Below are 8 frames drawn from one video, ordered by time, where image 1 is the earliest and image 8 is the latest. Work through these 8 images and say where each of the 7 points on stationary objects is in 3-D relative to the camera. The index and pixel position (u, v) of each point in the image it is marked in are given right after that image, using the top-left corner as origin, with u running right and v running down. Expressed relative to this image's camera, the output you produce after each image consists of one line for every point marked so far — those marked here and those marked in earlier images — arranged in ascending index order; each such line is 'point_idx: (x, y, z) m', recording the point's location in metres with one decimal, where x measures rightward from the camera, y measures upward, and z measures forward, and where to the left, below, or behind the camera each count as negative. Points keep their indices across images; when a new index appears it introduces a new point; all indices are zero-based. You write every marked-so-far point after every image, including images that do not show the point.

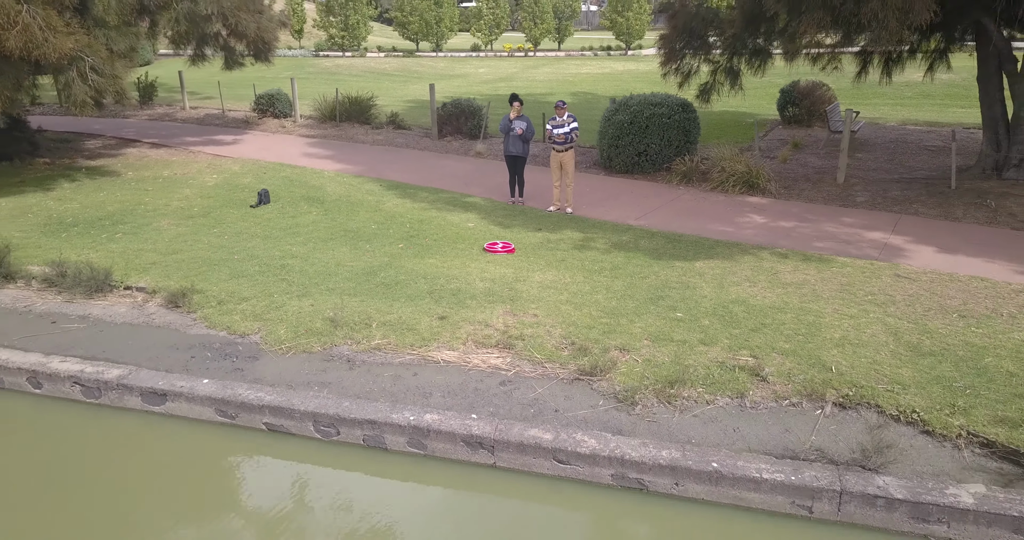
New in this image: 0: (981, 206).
0: (+4.2, +0.6, +6.8) m
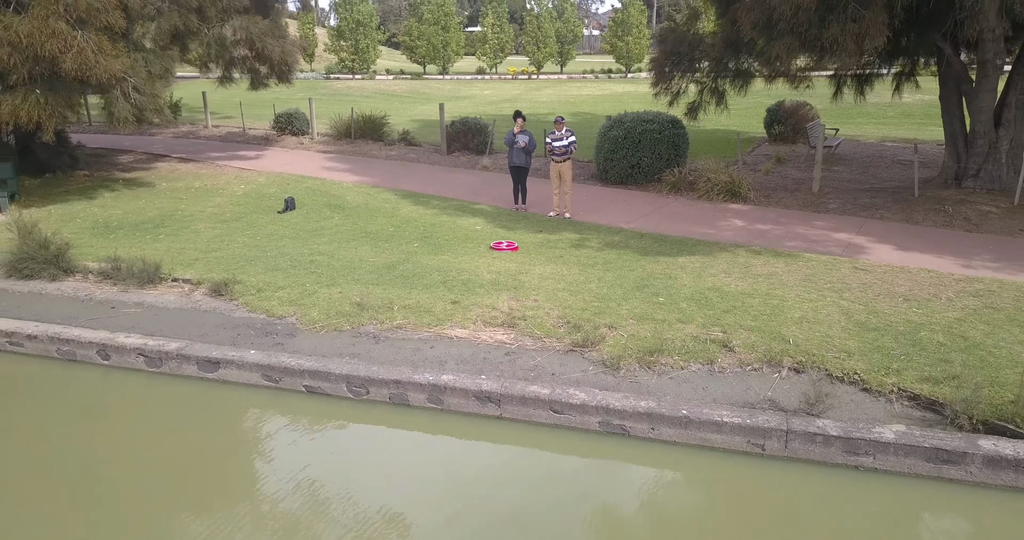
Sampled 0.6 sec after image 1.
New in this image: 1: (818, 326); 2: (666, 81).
0: (+4.2, +0.6, +7.6) m
1: (+2.0, -0.4, +5.1) m
2: (+1.8, +2.2, +9.2) m
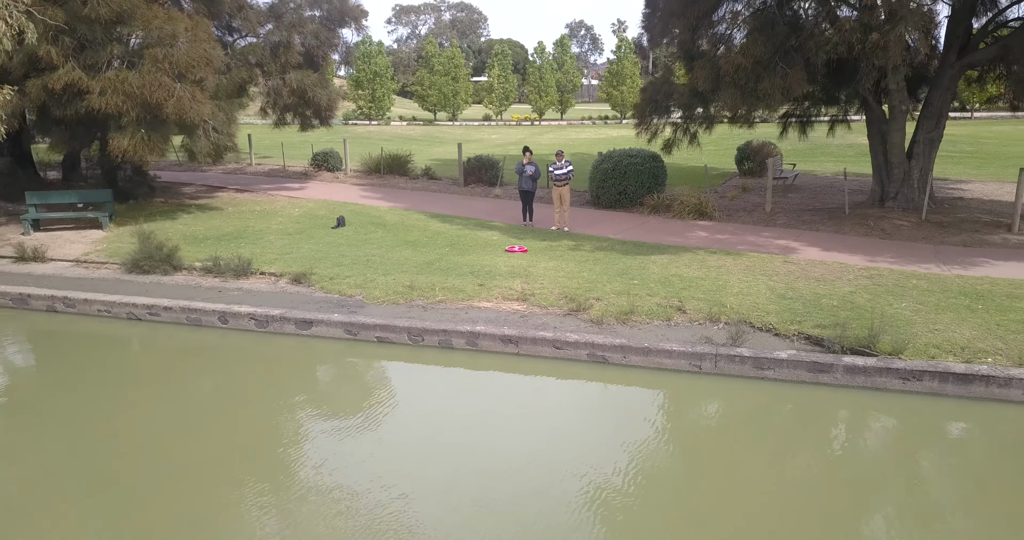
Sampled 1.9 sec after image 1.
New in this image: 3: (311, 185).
0: (+4.3, +0.5, +9.5) m
1: (+2.2, -0.2, +7.0) m
2: (+2.0, +2.1, +11.3) m
3: (-3.7, +1.6, +14.1) m
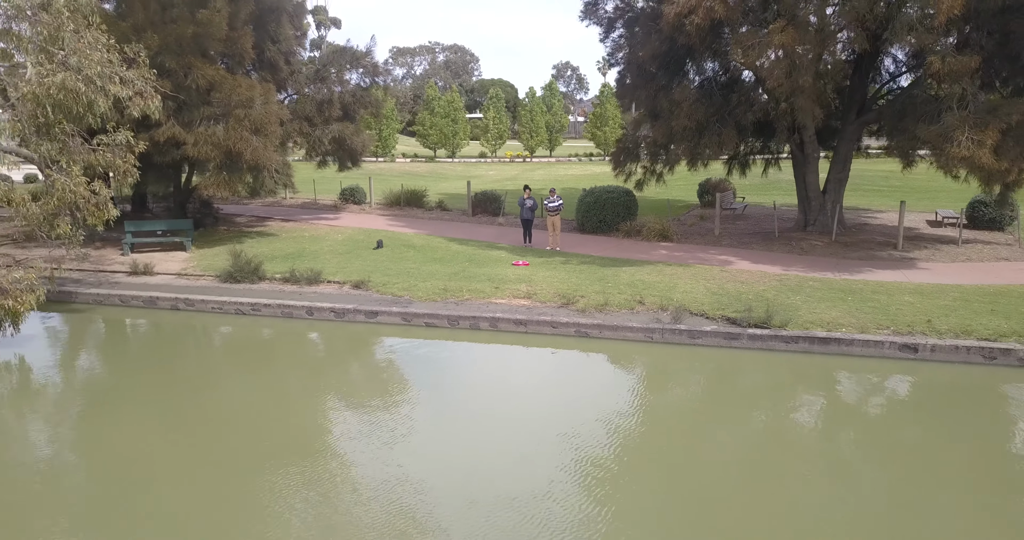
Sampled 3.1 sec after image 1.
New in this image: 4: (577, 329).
0: (+4.4, +0.4, +12.3) m
1: (+2.3, -0.3, +9.8) m
2: (+2.0, +1.9, +14.1) m
3: (-3.7, +1.2, +16.8) m
4: (+0.8, -0.7, +8.9) m
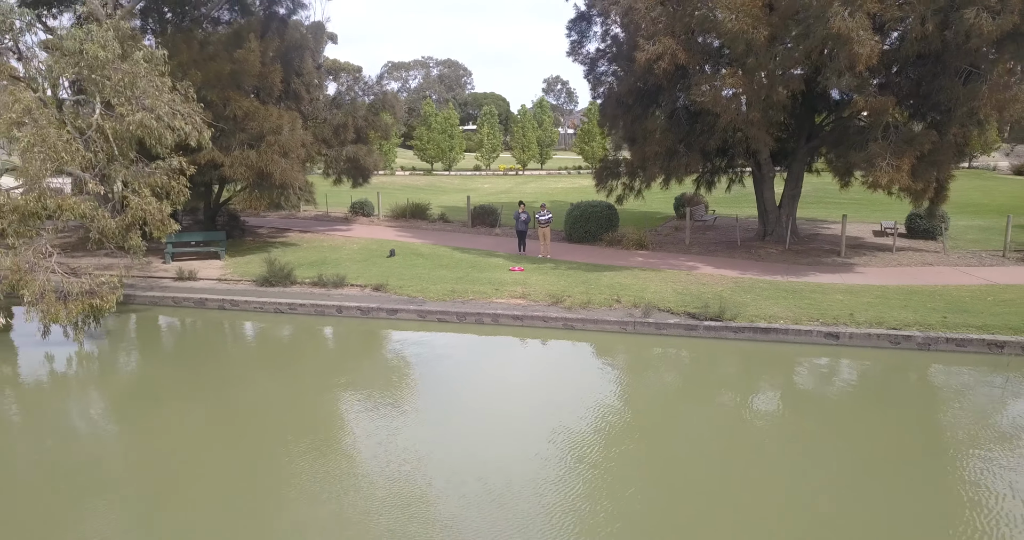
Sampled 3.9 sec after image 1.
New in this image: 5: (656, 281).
0: (+4.3, +0.3, +14.2) m
1: (+2.2, -0.3, +11.6) m
2: (+1.9, +1.8, +16.0) m
3: (-3.8, +1.0, +18.6) m
4: (+0.7, -0.7, +10.7) m
5: (+2.3, -0.2, +12.3) m
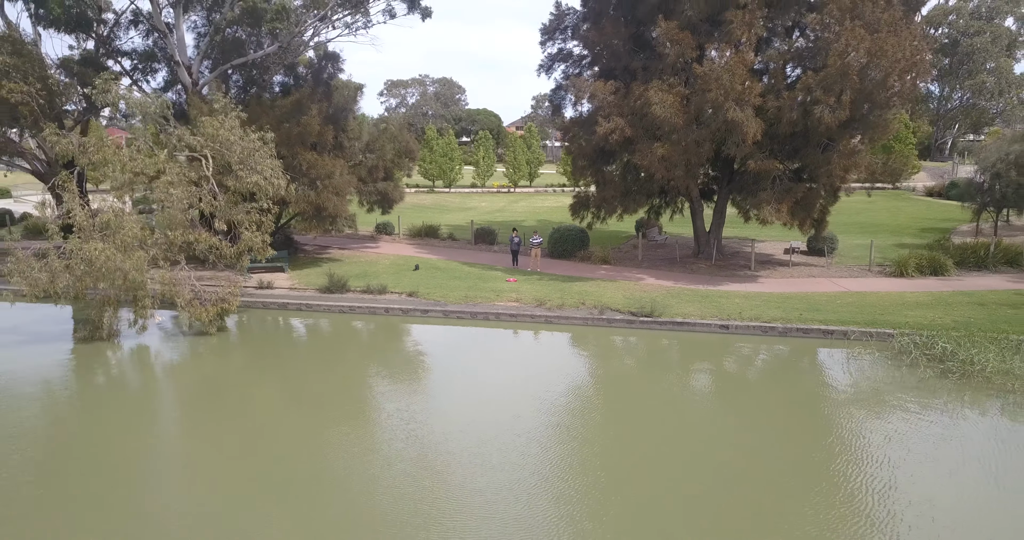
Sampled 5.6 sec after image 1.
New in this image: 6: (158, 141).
0: (+4.2, +0.1, +19.0) m
1: (+2.2, -0.6, +16.4) m
2: (+1.8, +1.5, +20.8) m
3: (-4.0, +0.8, +23.4) m
4: (+0.7, -1.0, +15.5) m
5: (+2.2, -0.4, +17.1) m
6: (-7.6, +2.8, +16.5) m
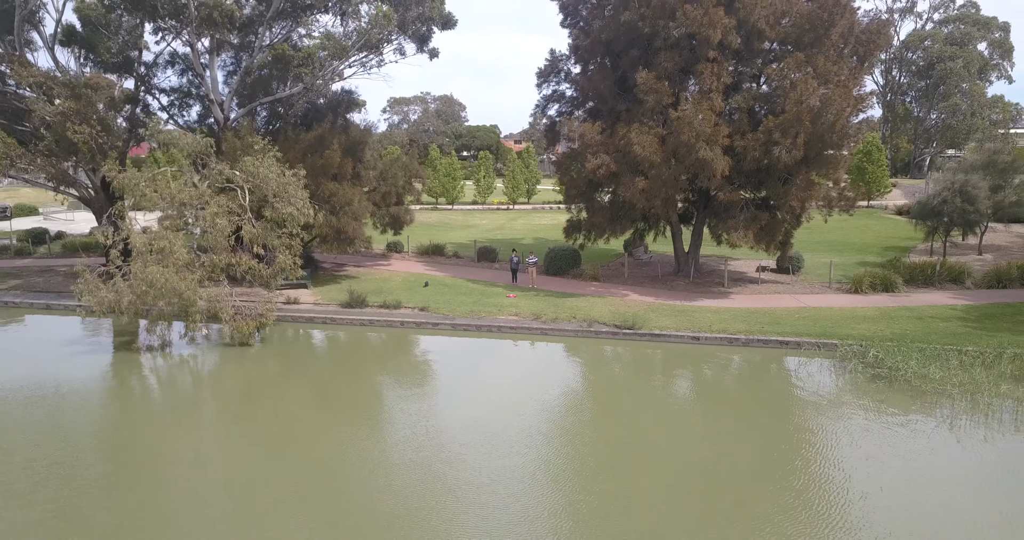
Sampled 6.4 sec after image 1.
0: (+4.2, -0.4, +21.3) m
1: (+2.2, -1.0, +18.7) m
2: (+1.8, +1.1, +23.1) m
3: (-4.0, +0.3, +25.6) m
4: (+0.7, -1.4, +17.8) m
5: (+2.2, -0.9, +19.4) m
6: (-7.6, +2.3, +18.8) m
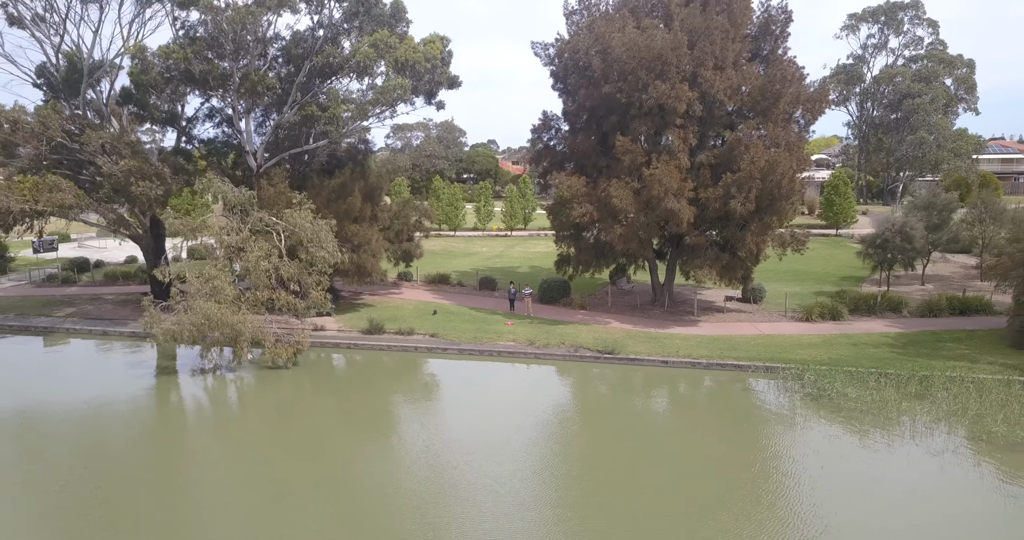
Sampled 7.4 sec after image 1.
0: (+4.2, -1.3, +24.4) m
1: (+2.1, -1.9, +21.8) m
2: (+1.7, +0.1, +26.2) m
3: (-4.1, -0.7, +28.7) m
4: (+0.6, -2.3, +20.9) m
5: (+2.2, -1.8, +22.5) m
6: (-7.6, +1.4, +21.9) m
